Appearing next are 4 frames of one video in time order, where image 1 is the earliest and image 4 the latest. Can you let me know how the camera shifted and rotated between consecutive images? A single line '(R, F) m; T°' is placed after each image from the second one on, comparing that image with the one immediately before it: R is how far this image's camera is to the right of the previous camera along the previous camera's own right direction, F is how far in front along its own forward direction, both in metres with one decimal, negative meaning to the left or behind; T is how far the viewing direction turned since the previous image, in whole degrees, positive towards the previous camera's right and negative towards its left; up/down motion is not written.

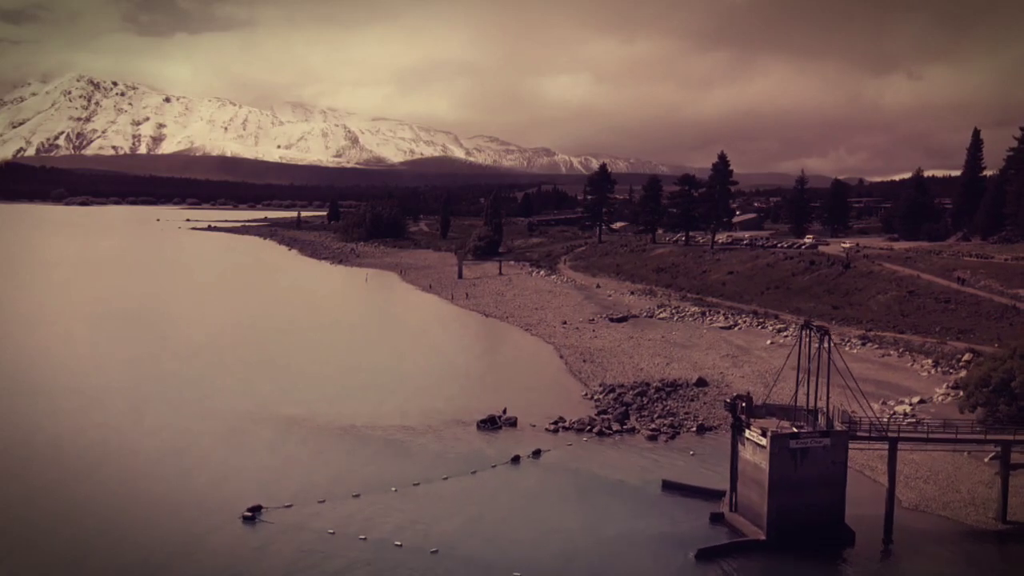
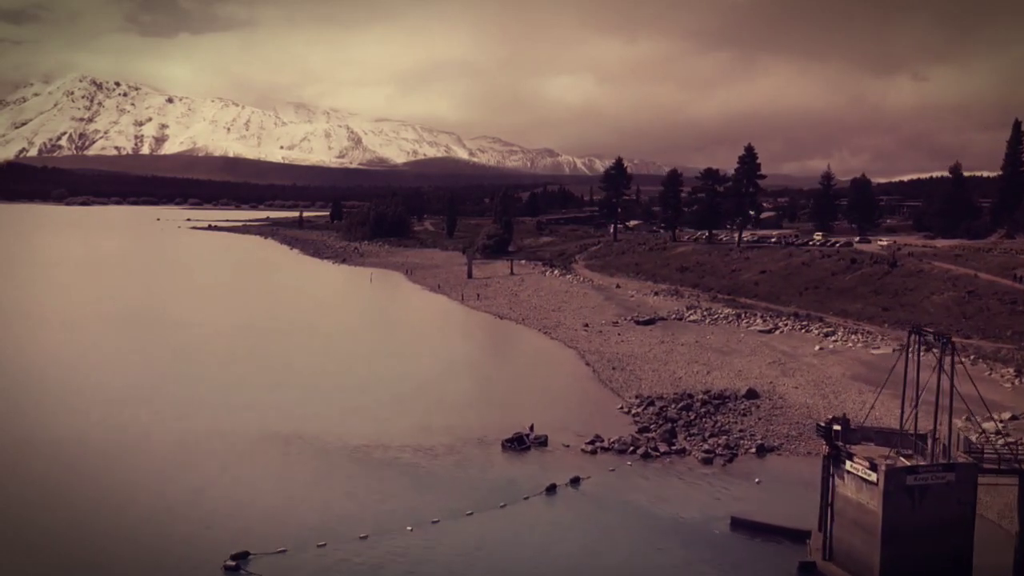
(-0.8, +3.1) m; 0°
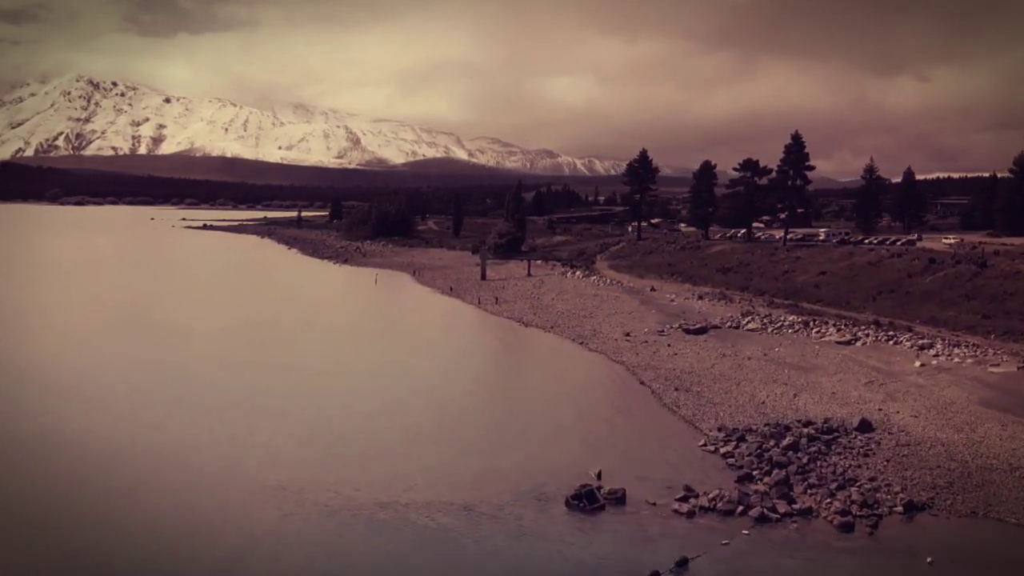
(-1.5, +5.0) m; 0°
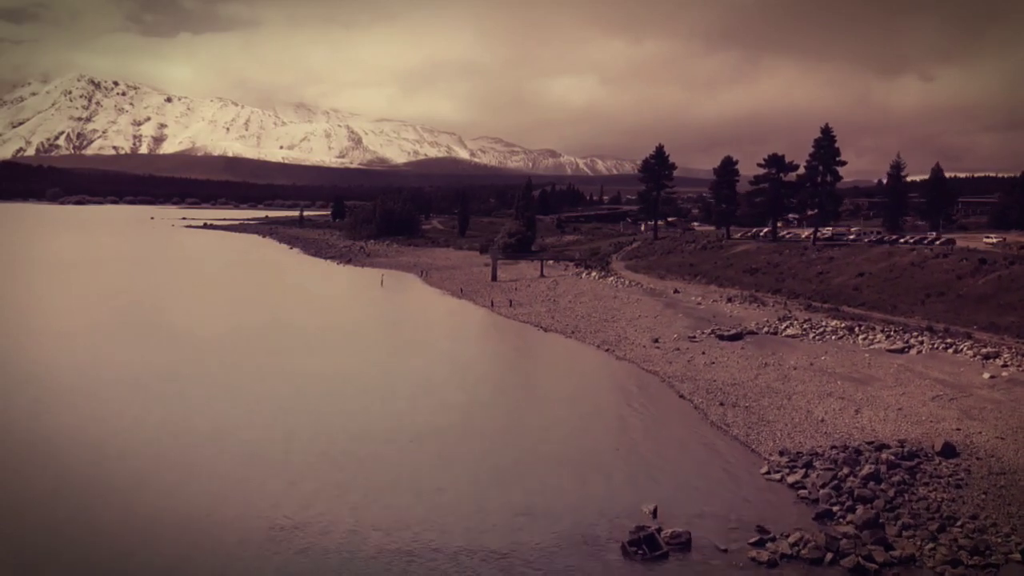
(-0.8, +2.4) m; 0°
